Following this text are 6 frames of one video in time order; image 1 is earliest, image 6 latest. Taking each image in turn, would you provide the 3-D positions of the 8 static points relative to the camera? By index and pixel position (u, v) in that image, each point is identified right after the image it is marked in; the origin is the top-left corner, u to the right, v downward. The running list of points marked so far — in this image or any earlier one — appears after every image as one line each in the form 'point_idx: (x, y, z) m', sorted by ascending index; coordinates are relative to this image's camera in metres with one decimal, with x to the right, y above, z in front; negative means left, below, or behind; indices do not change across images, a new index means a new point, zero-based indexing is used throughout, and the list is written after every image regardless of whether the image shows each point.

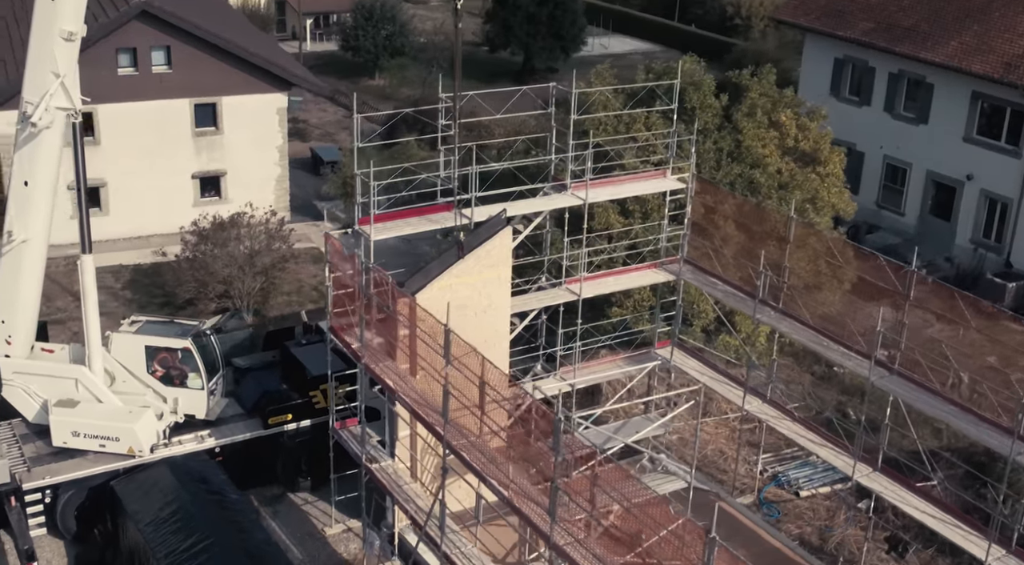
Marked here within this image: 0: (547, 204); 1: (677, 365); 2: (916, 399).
0: (+0.4, +1.2, +17.2) m
1: (+2.7, -1.3, +19.2) m
2: (+5.0, -1.4, +14.7) m
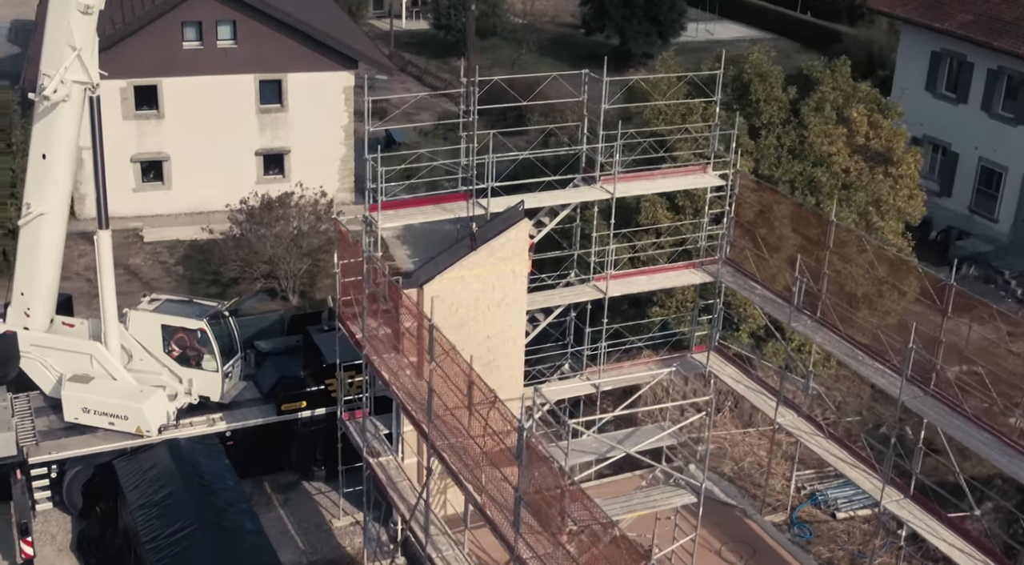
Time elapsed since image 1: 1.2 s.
0: (+0.8, +1.2, +16.4) m
1: (+3.1, -1.4, +18.3) m
2: (+5.0, -1.6, +13.5) m
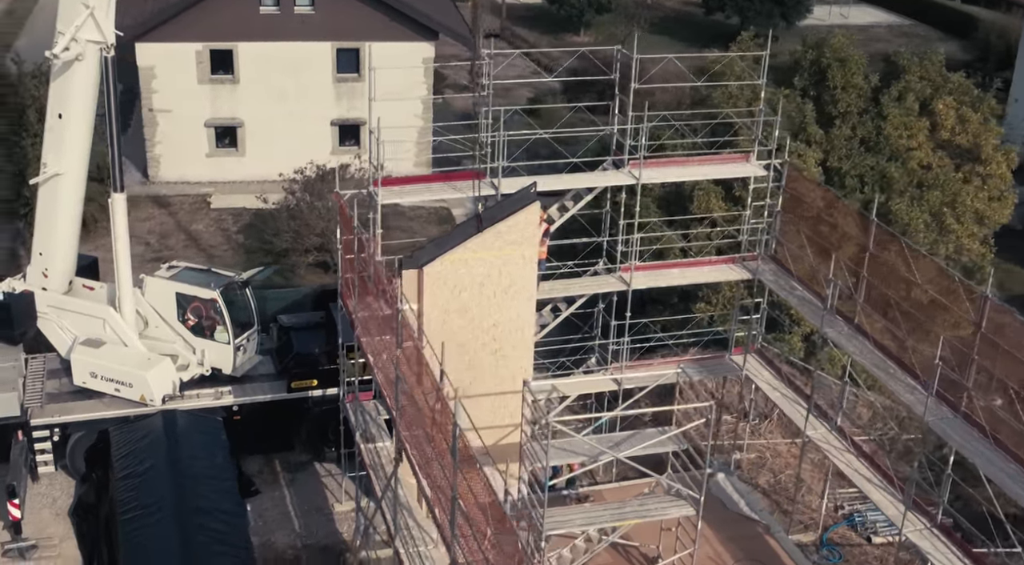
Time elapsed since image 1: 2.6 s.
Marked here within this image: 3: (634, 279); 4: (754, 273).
0: (+1.0, +1.3, +15.4) m
1: (+3.4, -1.3, +17.0) m
2: (+4.8, -1.7, +12.1) m
3: (+1.7, +0.1, +16.3) m
4: (+3.5, +0.1, +16.6) m
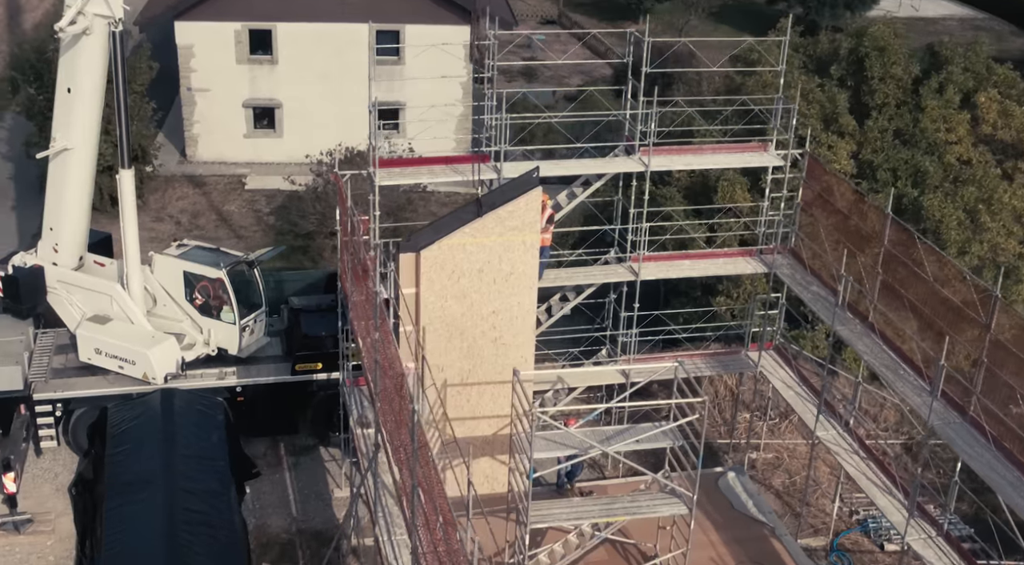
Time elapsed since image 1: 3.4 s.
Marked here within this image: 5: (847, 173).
0: (+1.1, +1.5, +15.0) m
1: (+3.5, -1.3, +16.5) m
2: (+4.6, -1.7, +11.5) m
3: (+1.8, +0.2, +15.8) m
4: (+3.6, +0.2, +16.1) m
5: (+5.4, +1.8, +19.1) m
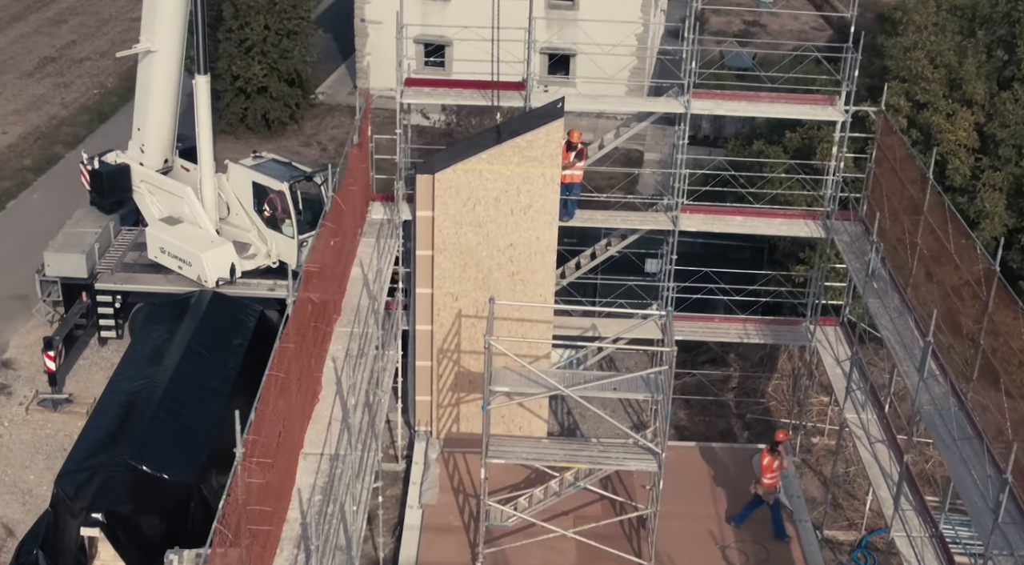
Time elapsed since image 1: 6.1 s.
0: (+1.6, +2.1, +14.1) m
1: (+3.9, -0.8, +15.2) m
2: (+3.8, -1.5, +10.1) m
3: (+2.2, +0.8, +14.8) m
4: (+4.0, +0.6, +14.7) m
5: (+6.7, +2.0, +17.2) m
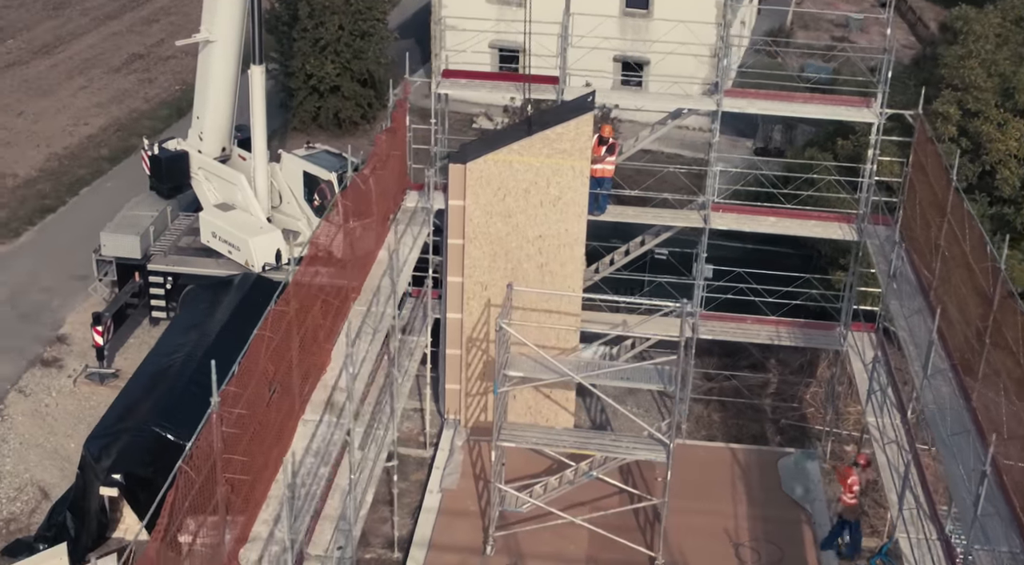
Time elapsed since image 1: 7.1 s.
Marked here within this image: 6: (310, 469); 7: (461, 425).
0: (+2.0, +2.2, +14.2) m
1: (+4.3, -0.9, +15.1) m
2: (+3.8, -1.5, +10.0) m
3: (+2.7, +0.8, +14.9) m
4: (+4.4, +0.6, +14.6) m
5: (+7.3, +1.8, +16.9) m
6: (-1.6, -1.5, +9.6) m
7: (-0.7, -1.9, +15.4) m
